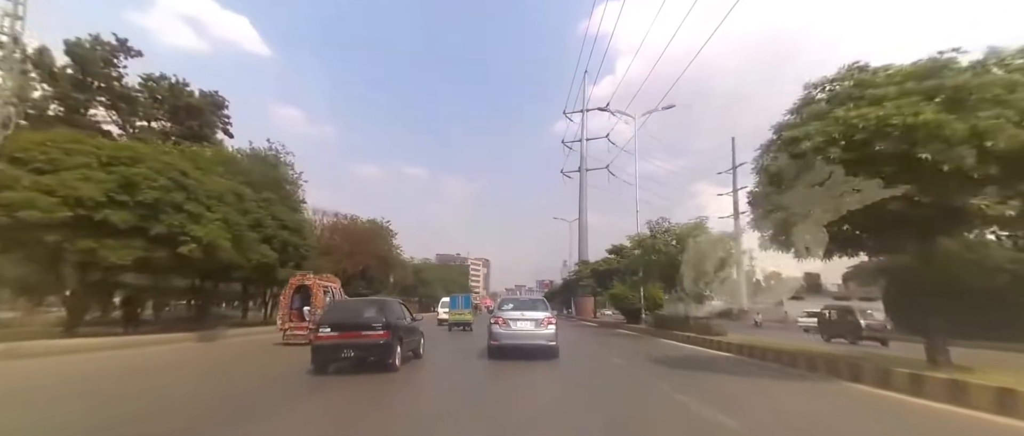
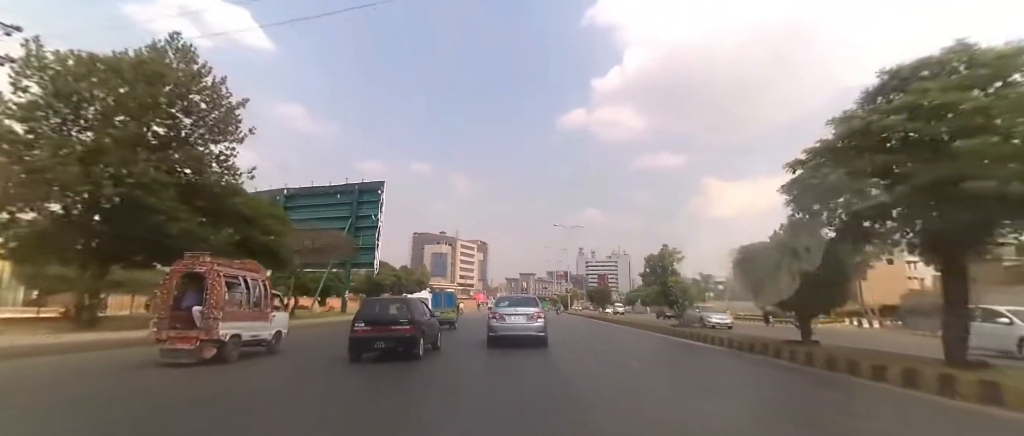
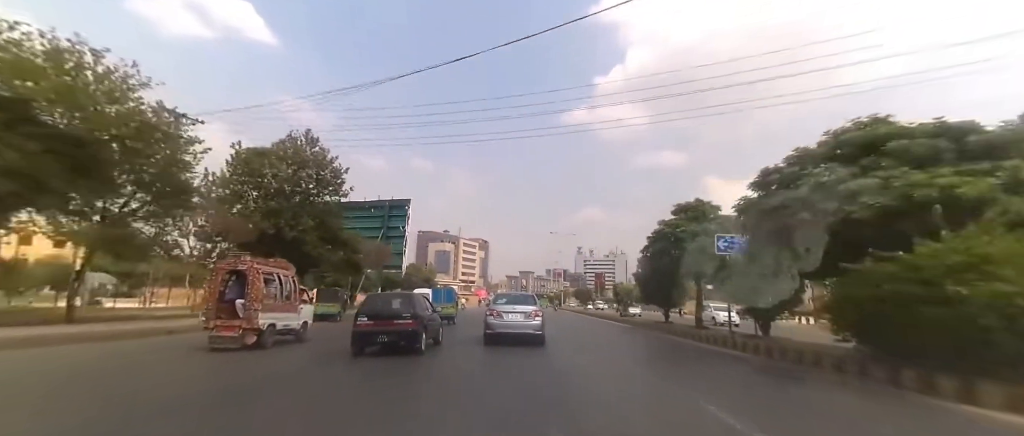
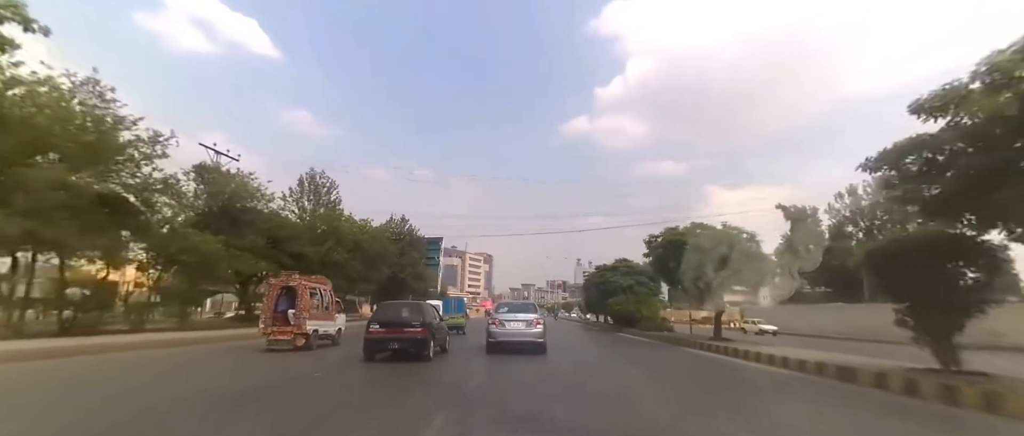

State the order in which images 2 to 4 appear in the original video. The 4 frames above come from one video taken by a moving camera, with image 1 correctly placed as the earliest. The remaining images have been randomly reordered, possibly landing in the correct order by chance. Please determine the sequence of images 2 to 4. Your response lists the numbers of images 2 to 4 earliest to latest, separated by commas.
4, 3, 2
